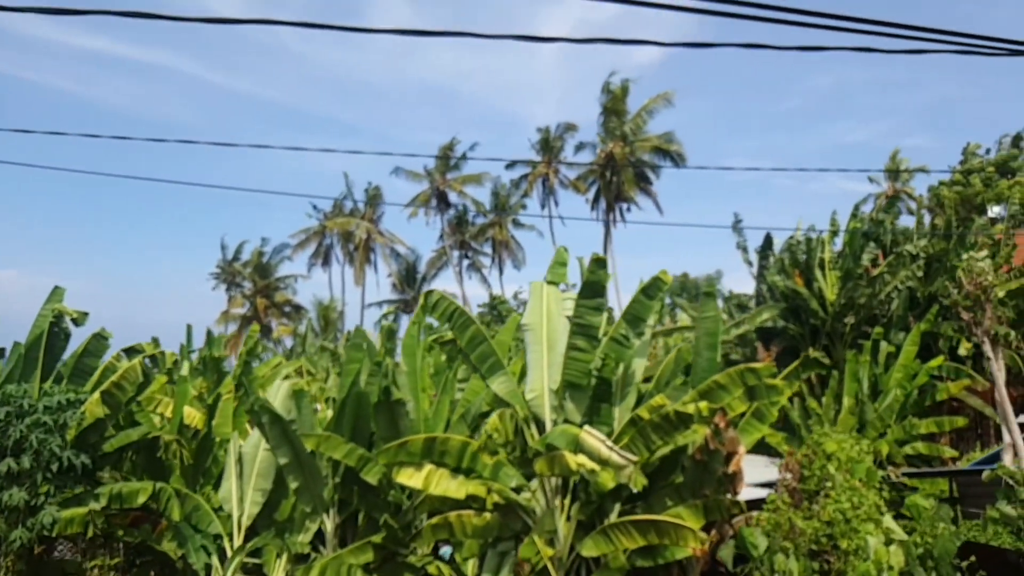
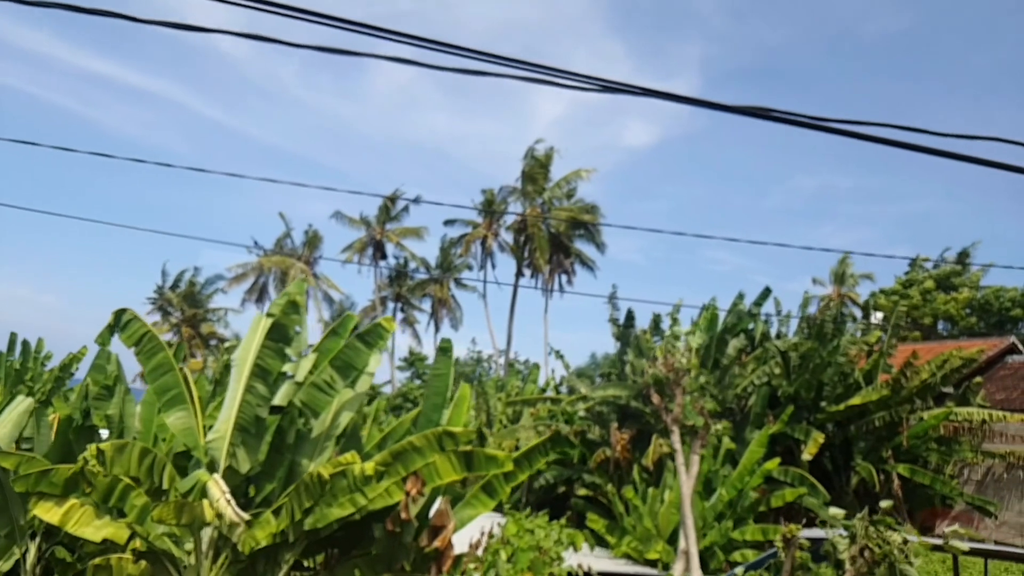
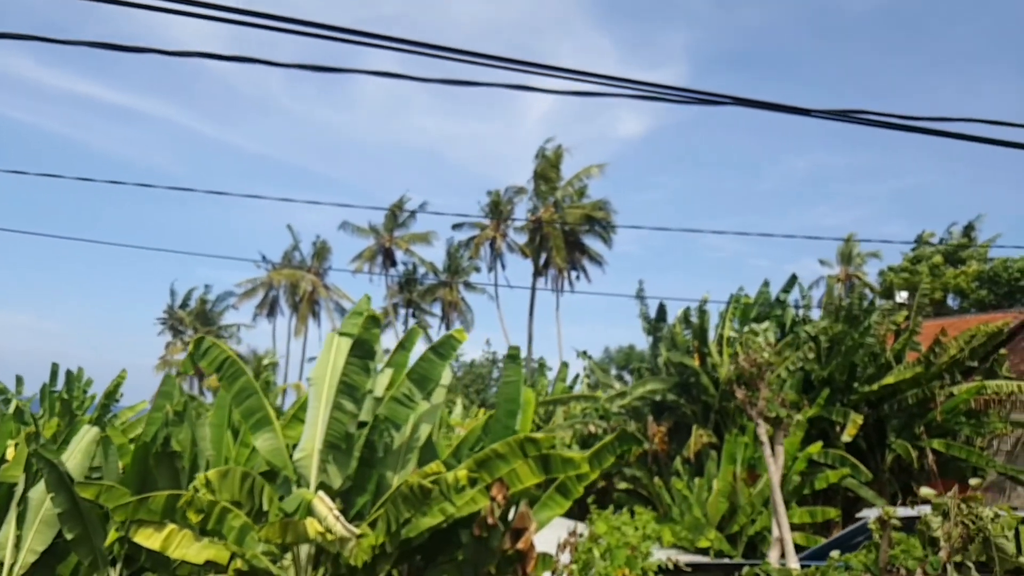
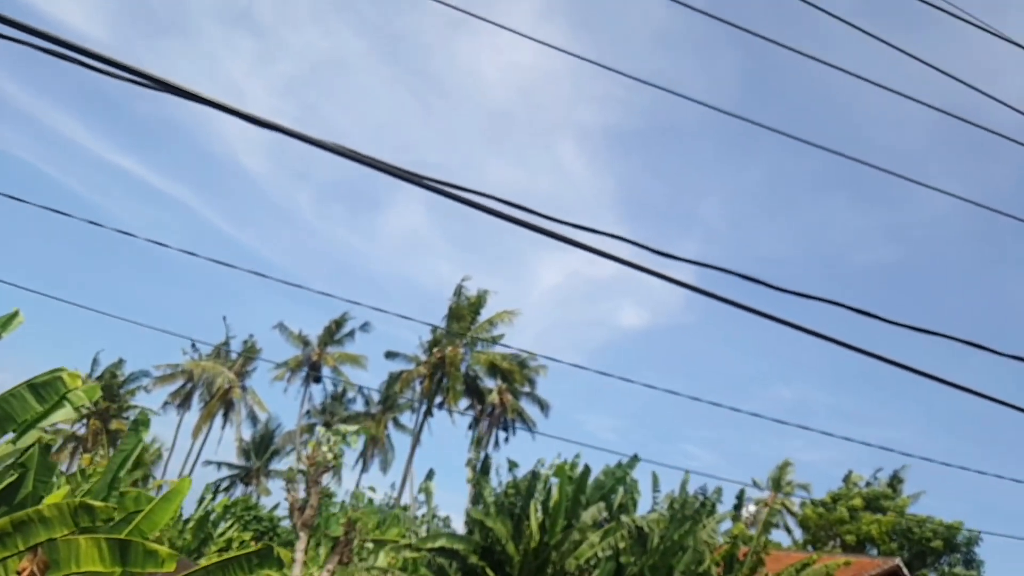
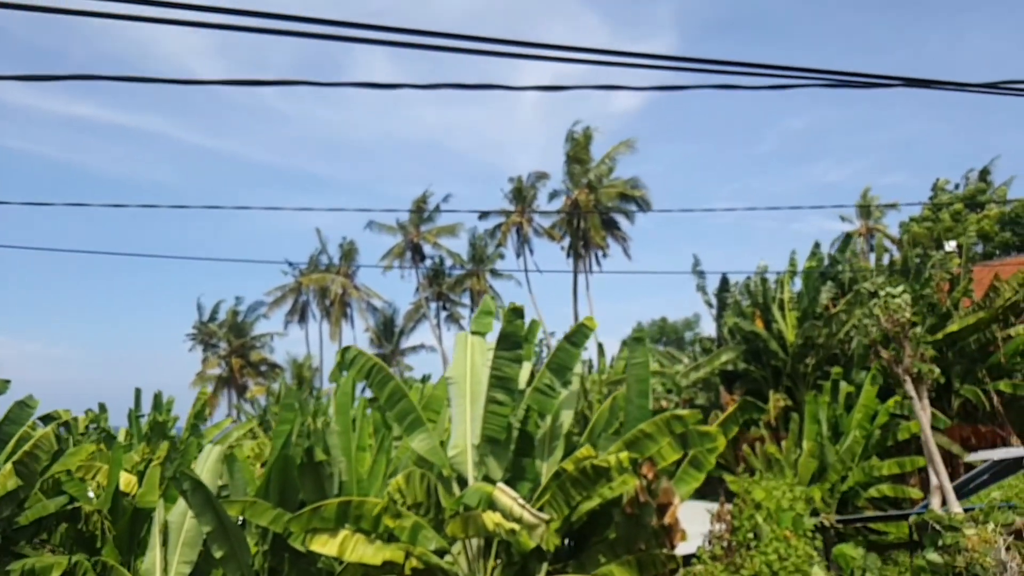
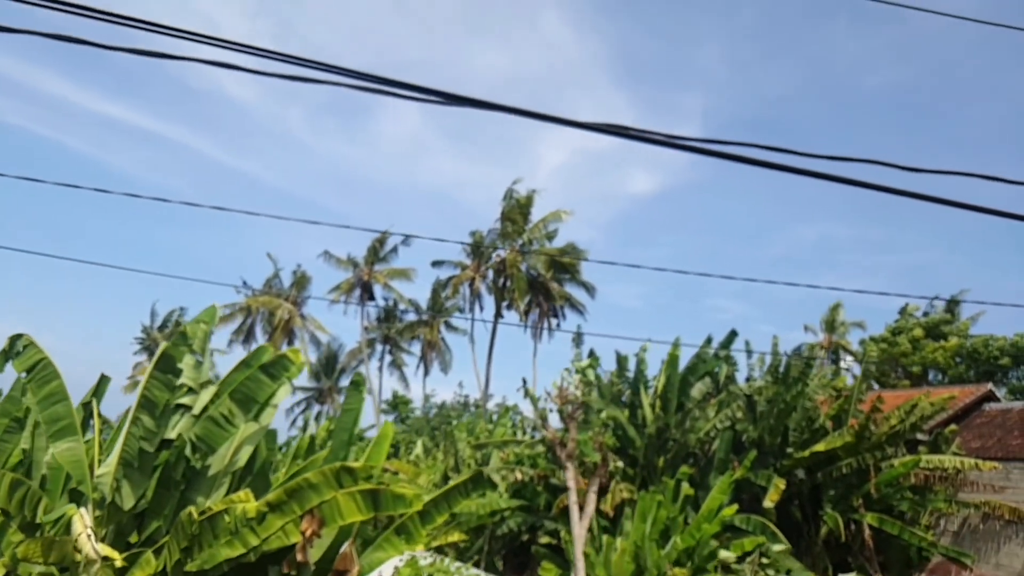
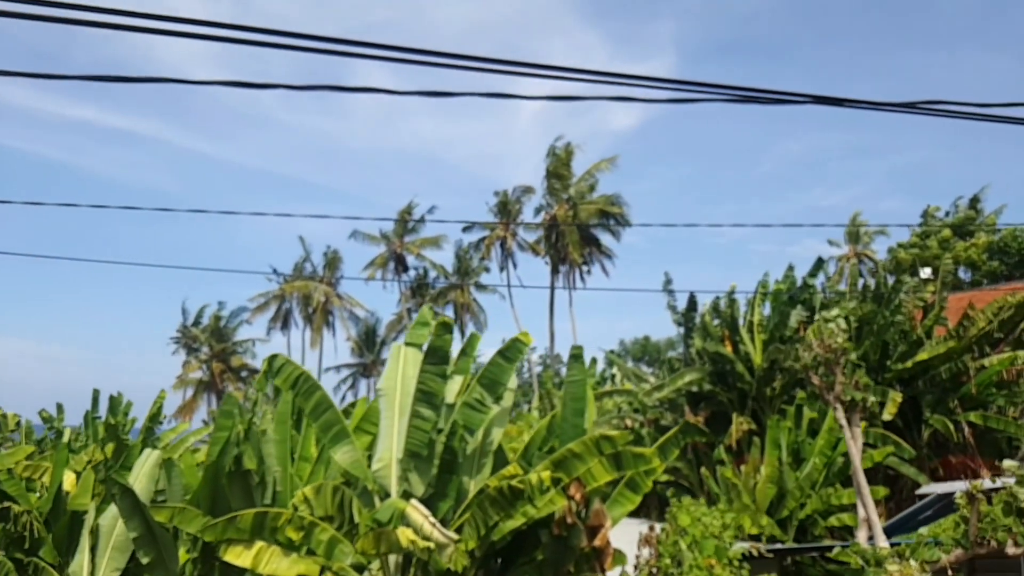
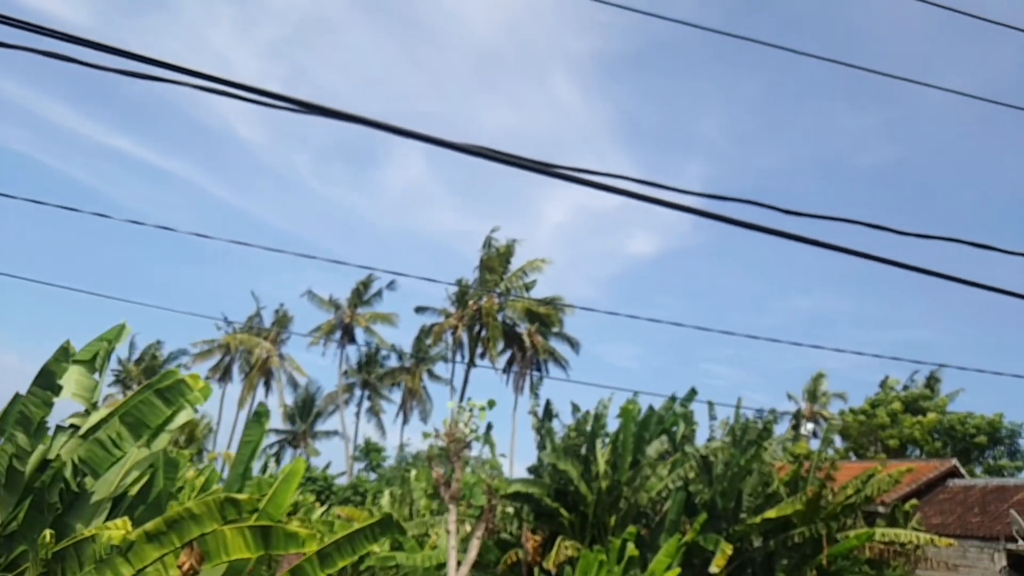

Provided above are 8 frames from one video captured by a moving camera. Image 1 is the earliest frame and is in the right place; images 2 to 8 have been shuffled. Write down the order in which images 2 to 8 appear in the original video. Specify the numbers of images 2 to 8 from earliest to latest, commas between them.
5, 7, 3, 2, 6, 8, 4
